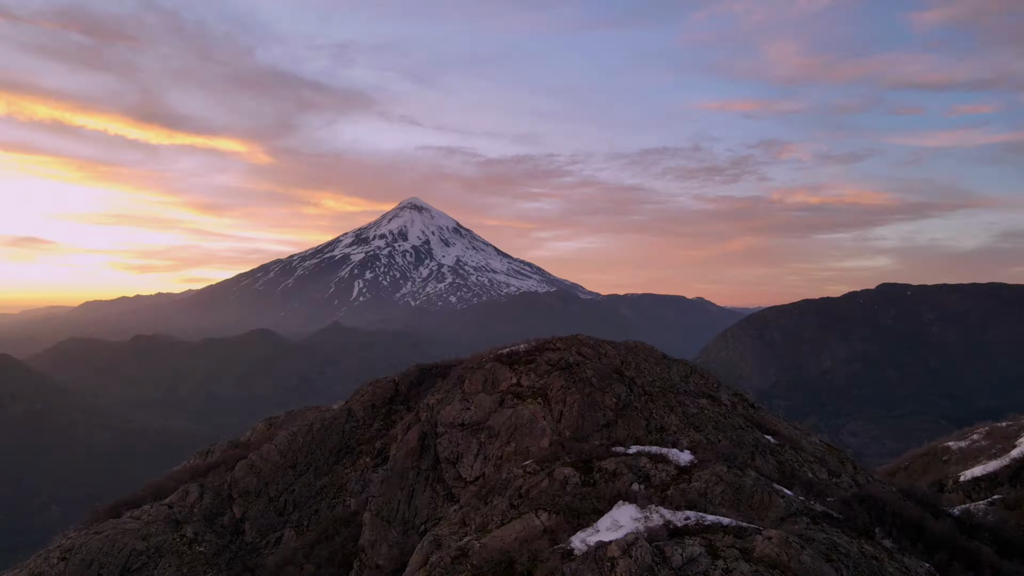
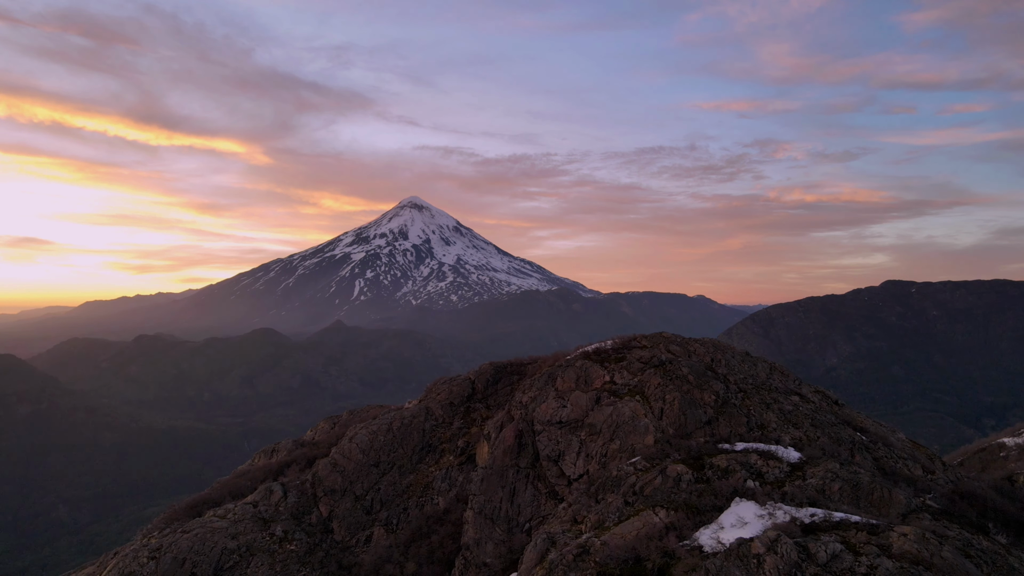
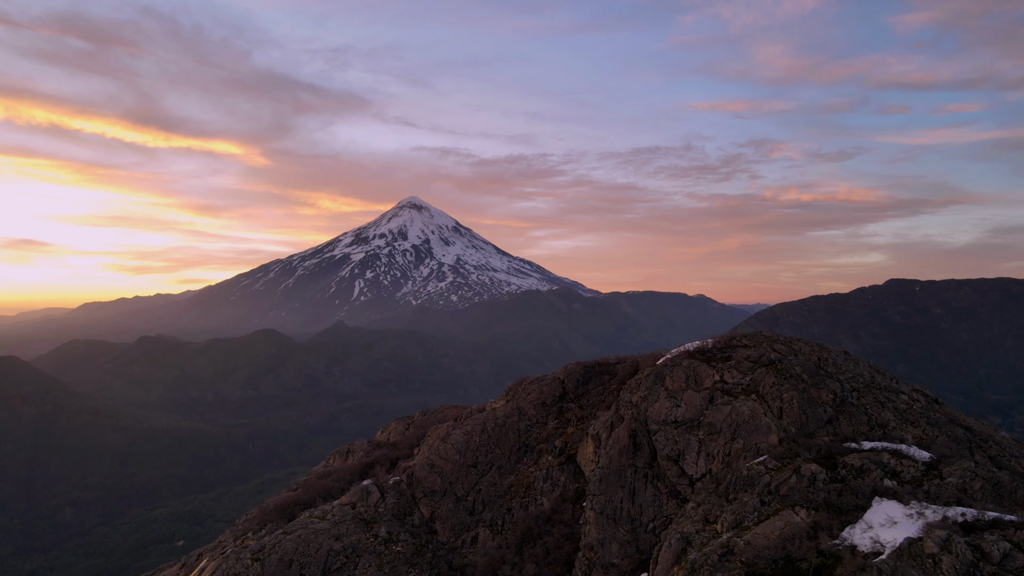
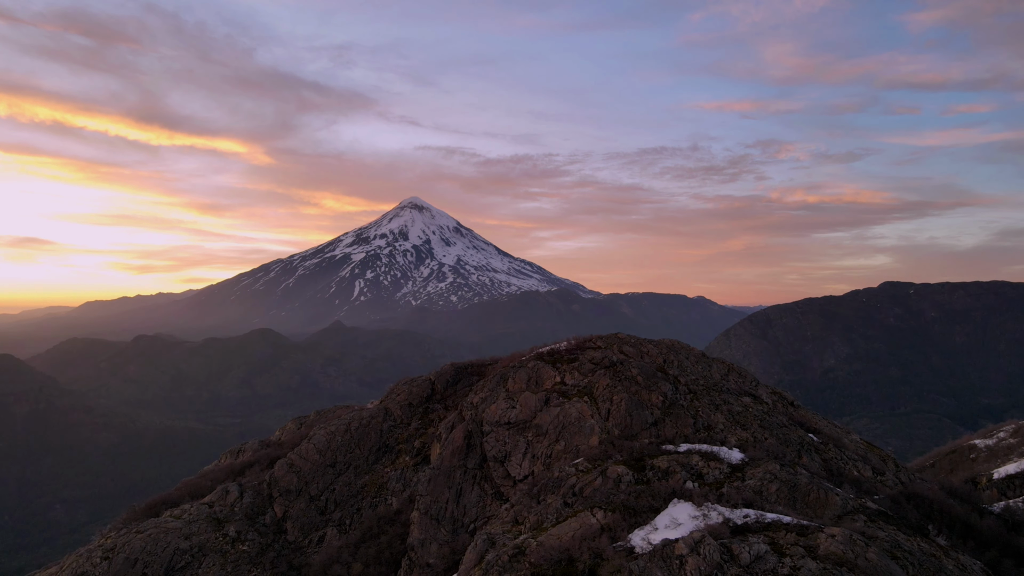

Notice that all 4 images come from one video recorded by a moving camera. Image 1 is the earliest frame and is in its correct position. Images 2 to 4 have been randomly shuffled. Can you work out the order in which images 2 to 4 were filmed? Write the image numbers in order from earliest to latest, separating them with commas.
4, 2, 3
